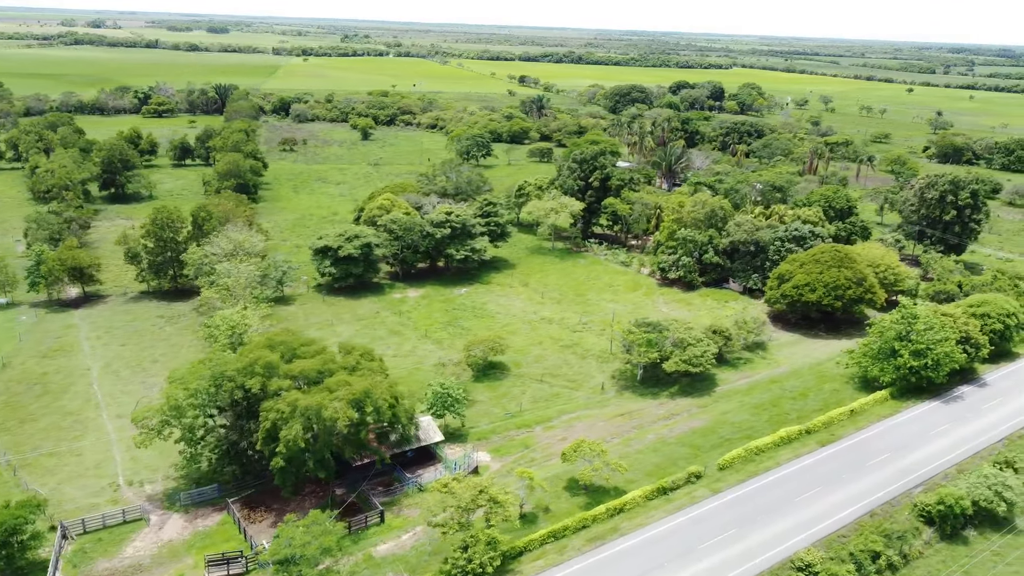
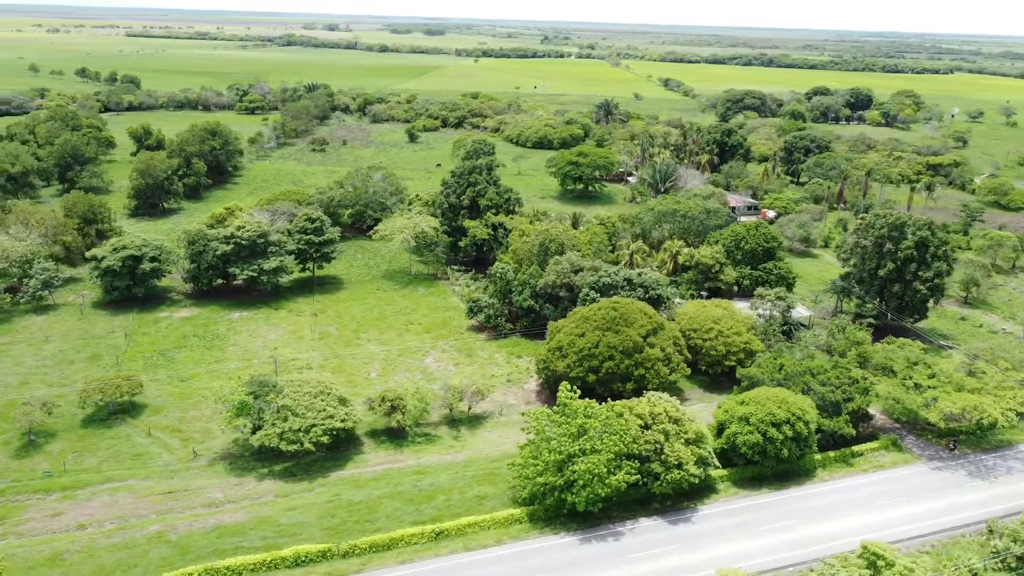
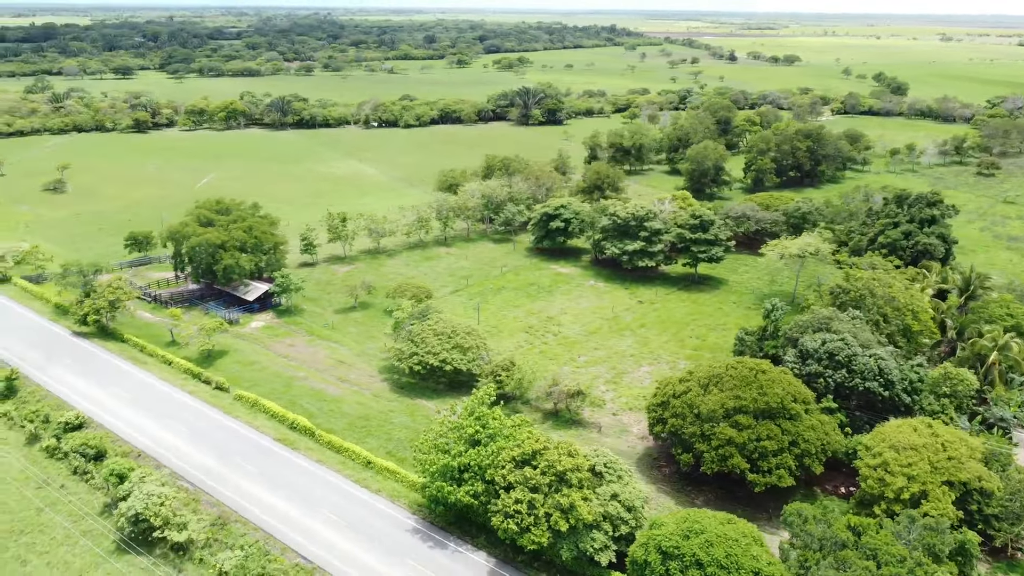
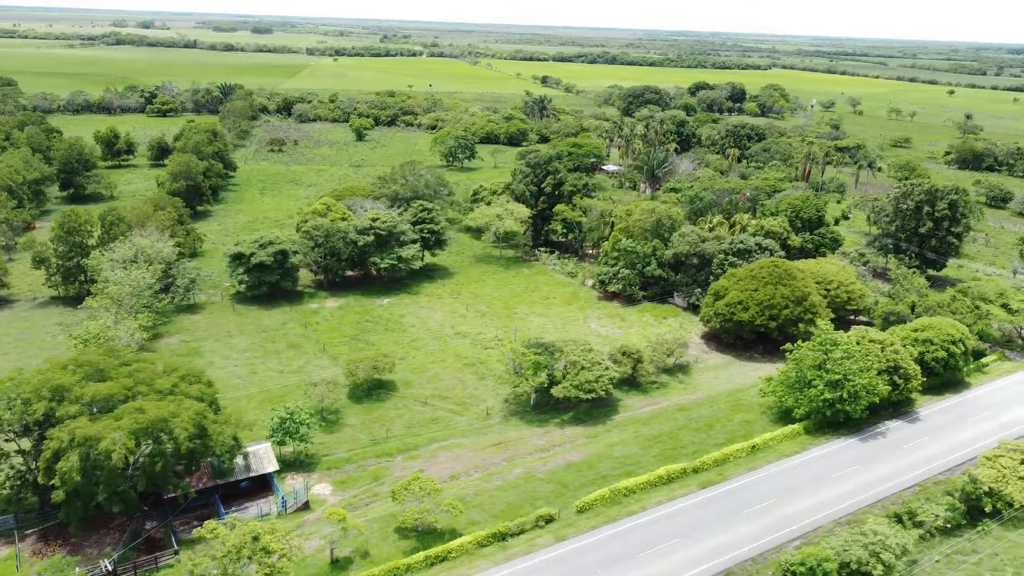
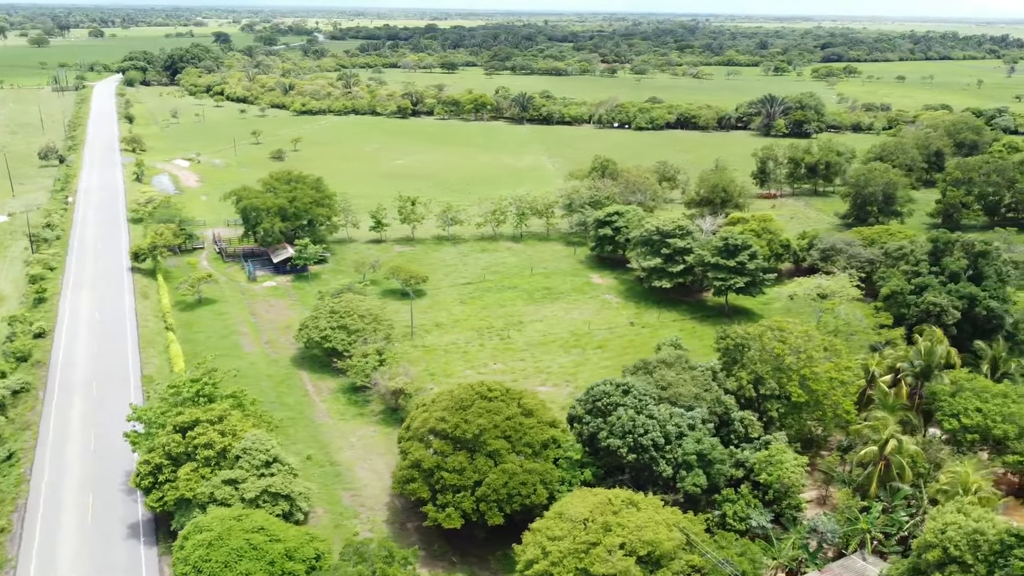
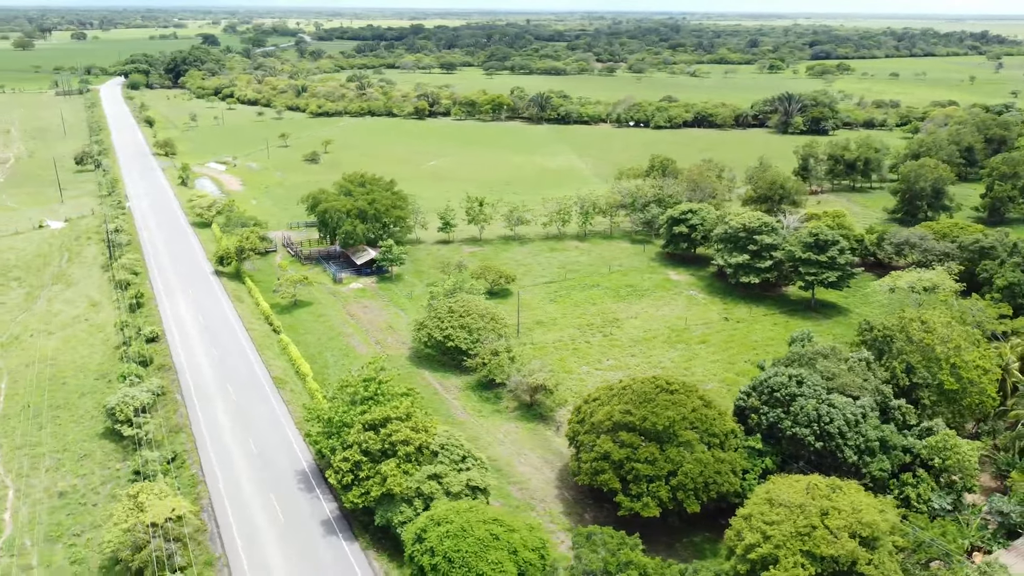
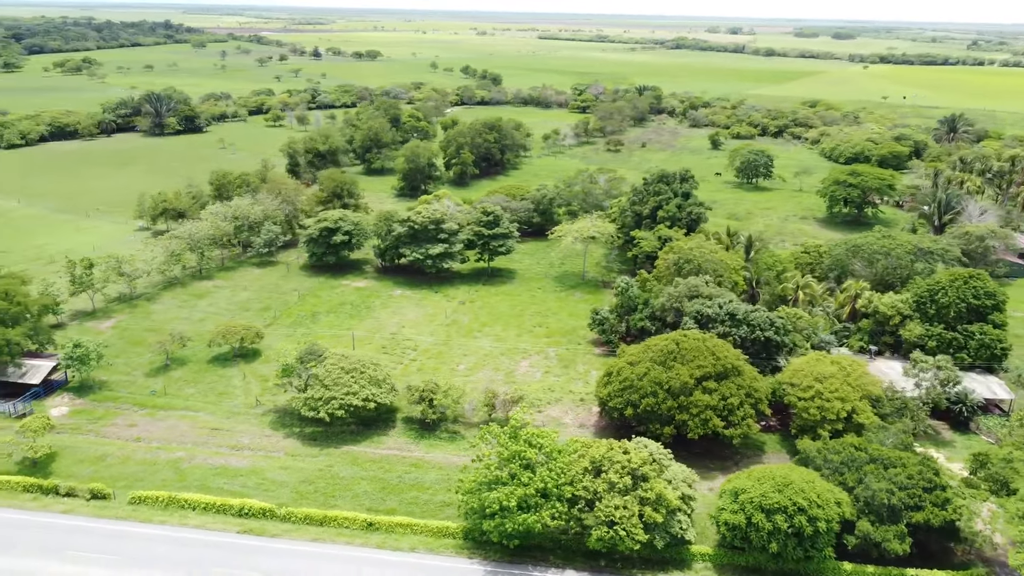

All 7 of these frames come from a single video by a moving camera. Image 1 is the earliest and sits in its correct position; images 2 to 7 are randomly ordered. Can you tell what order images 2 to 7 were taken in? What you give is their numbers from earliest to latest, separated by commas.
4, 2, 7, 3, 6, 5
